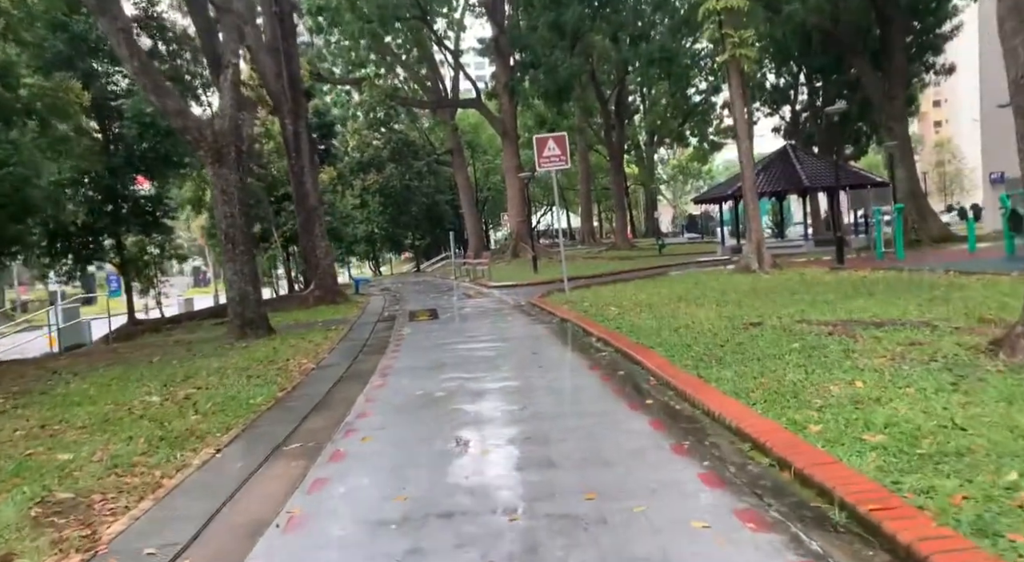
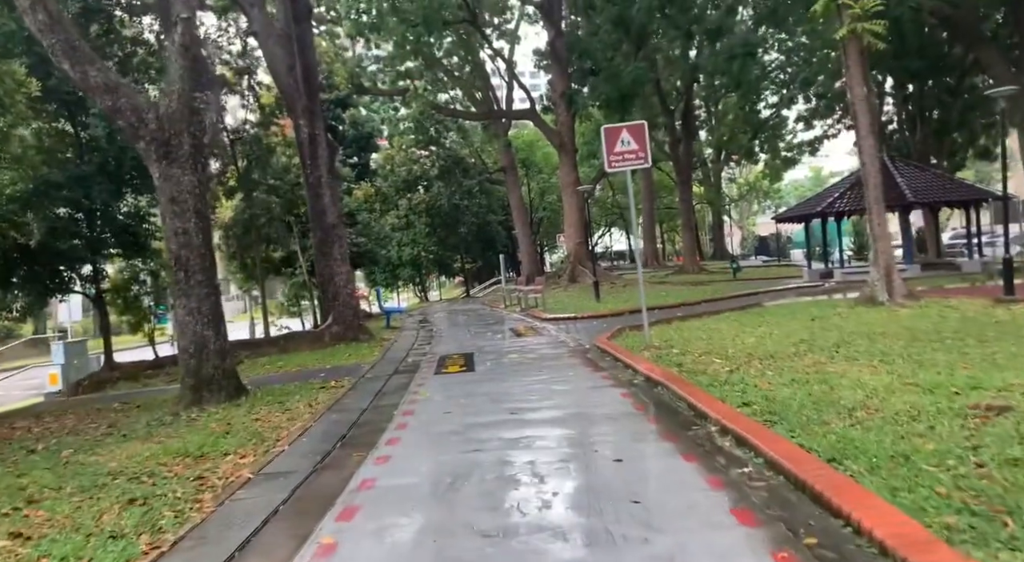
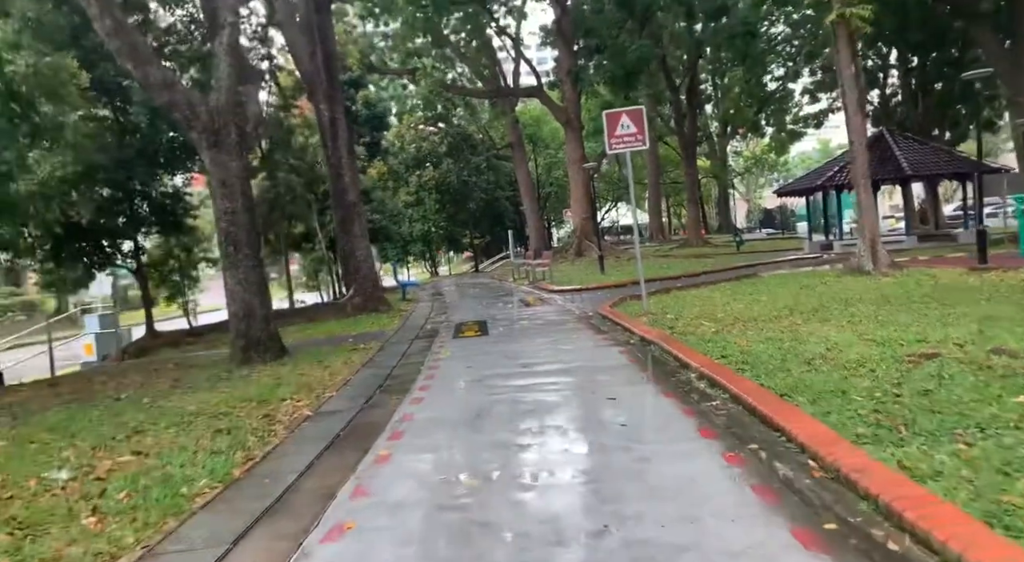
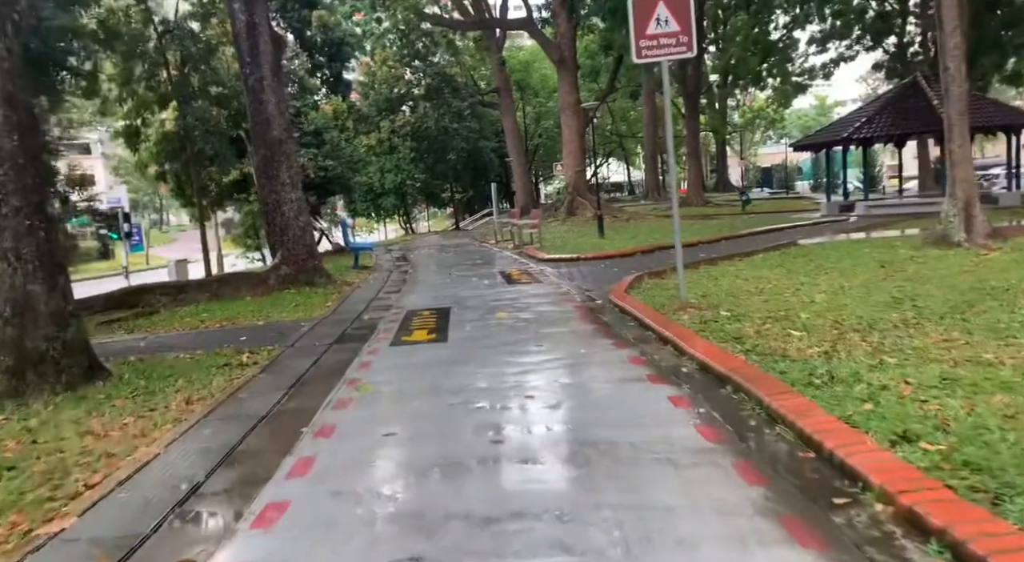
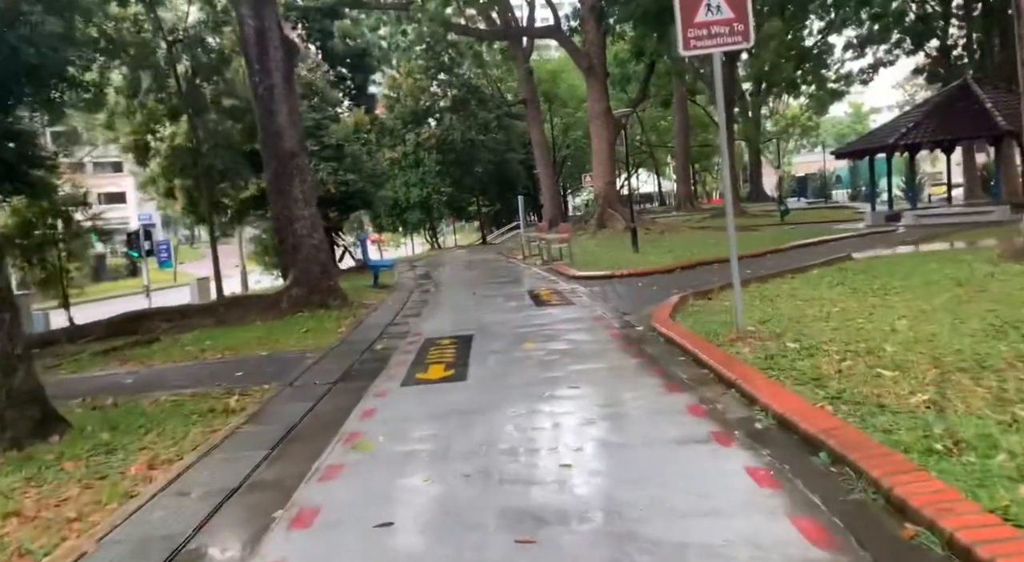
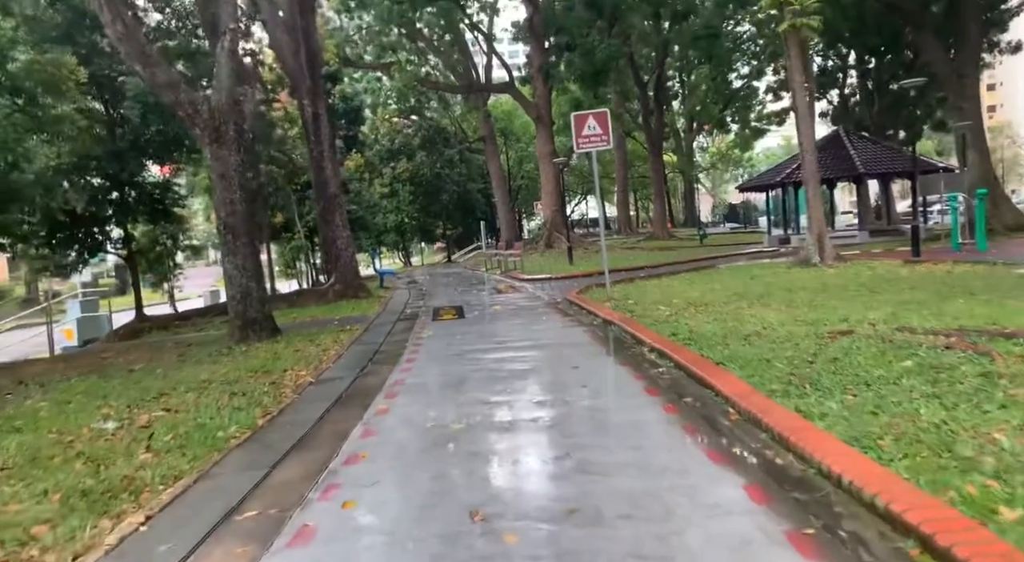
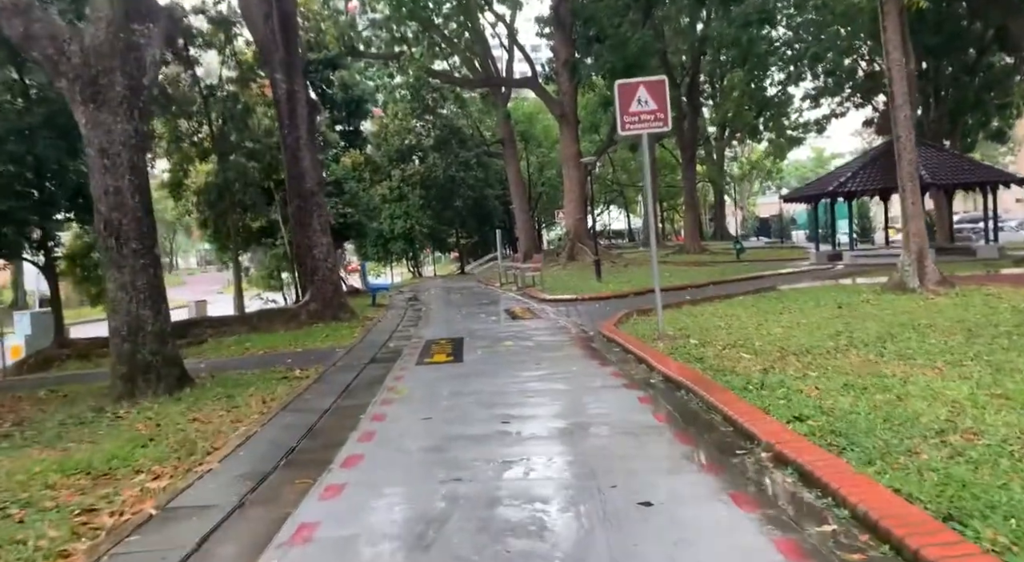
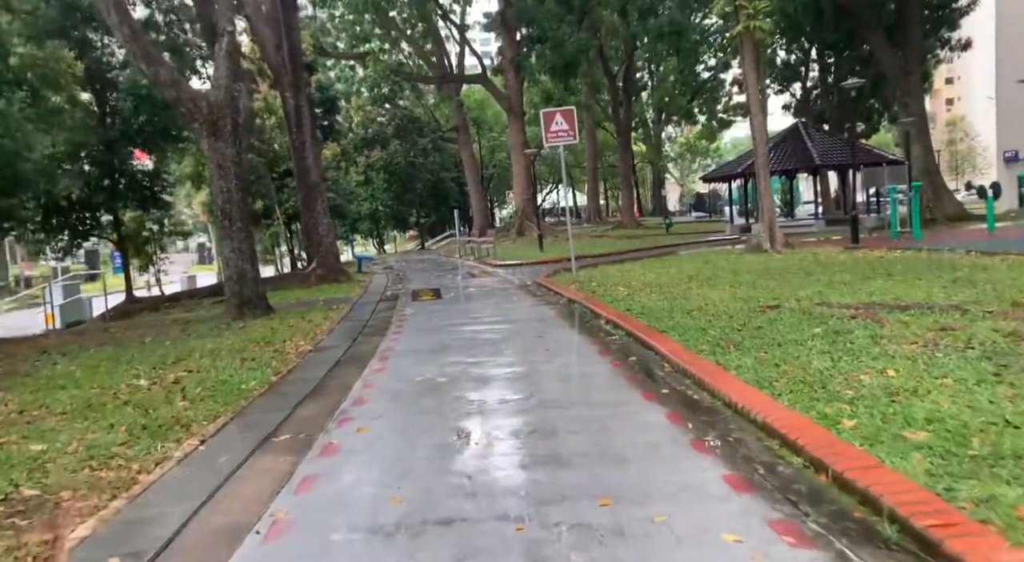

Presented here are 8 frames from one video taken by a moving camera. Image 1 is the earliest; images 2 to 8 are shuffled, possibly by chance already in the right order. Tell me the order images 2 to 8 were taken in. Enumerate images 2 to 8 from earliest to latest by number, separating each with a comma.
8, 6, 3, 2, 7, 4, 5
